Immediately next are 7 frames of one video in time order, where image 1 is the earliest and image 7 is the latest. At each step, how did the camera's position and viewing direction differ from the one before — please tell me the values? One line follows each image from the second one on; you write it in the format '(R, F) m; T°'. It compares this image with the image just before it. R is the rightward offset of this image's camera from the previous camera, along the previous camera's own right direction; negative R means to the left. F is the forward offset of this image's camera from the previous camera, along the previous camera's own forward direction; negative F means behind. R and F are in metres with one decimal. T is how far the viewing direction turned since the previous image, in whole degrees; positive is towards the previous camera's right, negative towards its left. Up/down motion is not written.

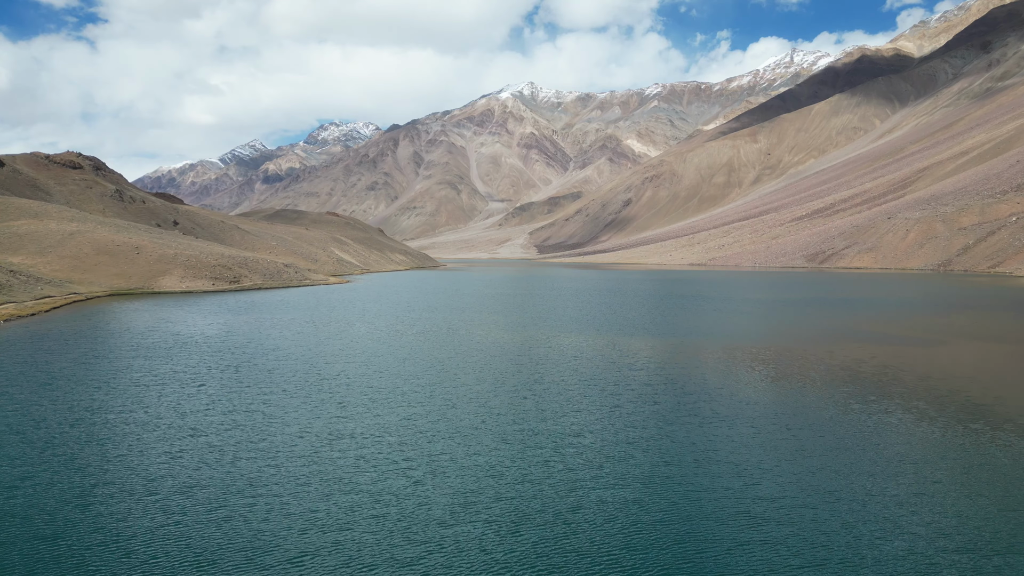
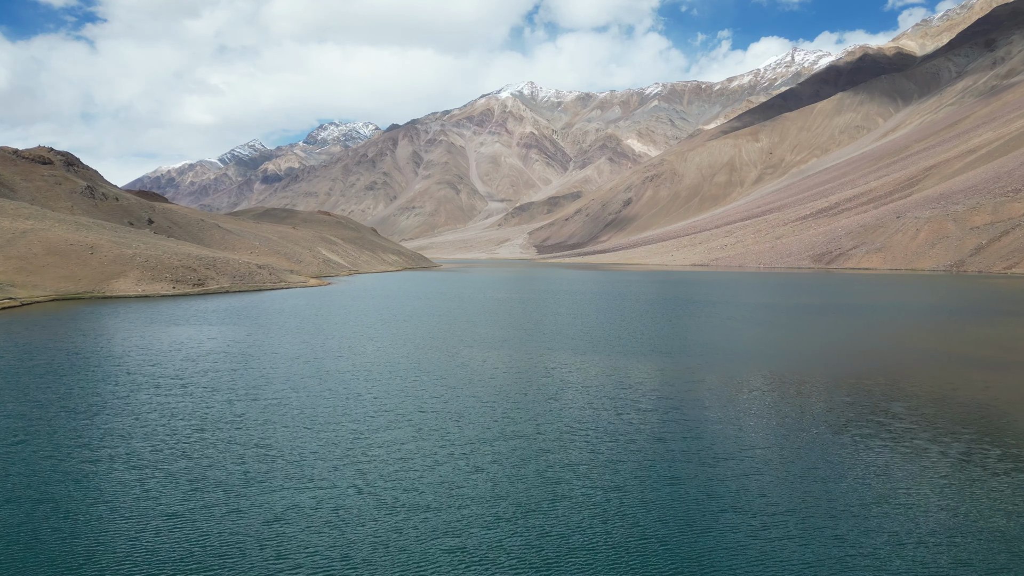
(+0.7, +4.6) m; 0°
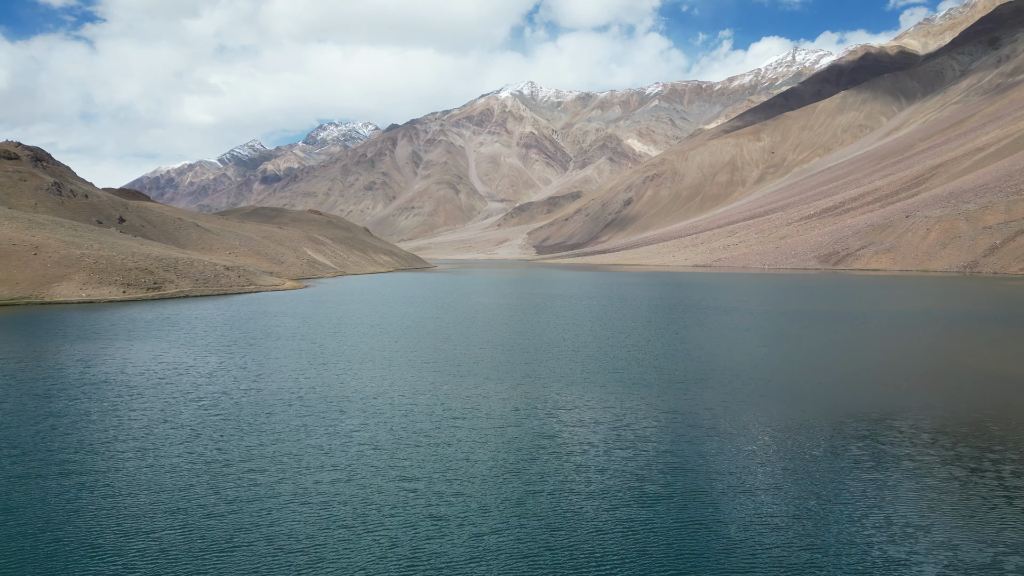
(+0.8, +4.6) m; 0°
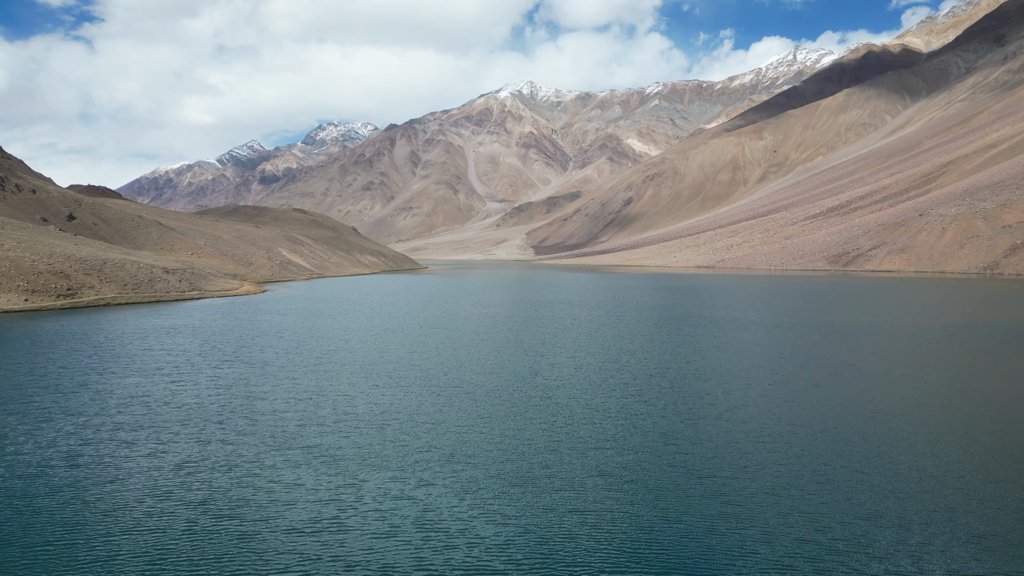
(+1.3, +6.7) m; 0°
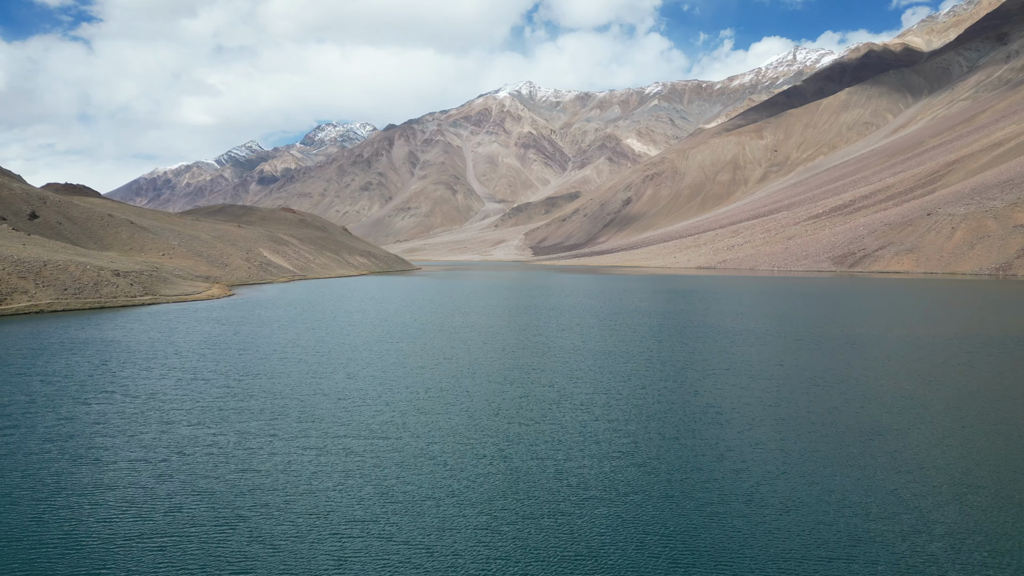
(+0.9, +4.1) m; 0°
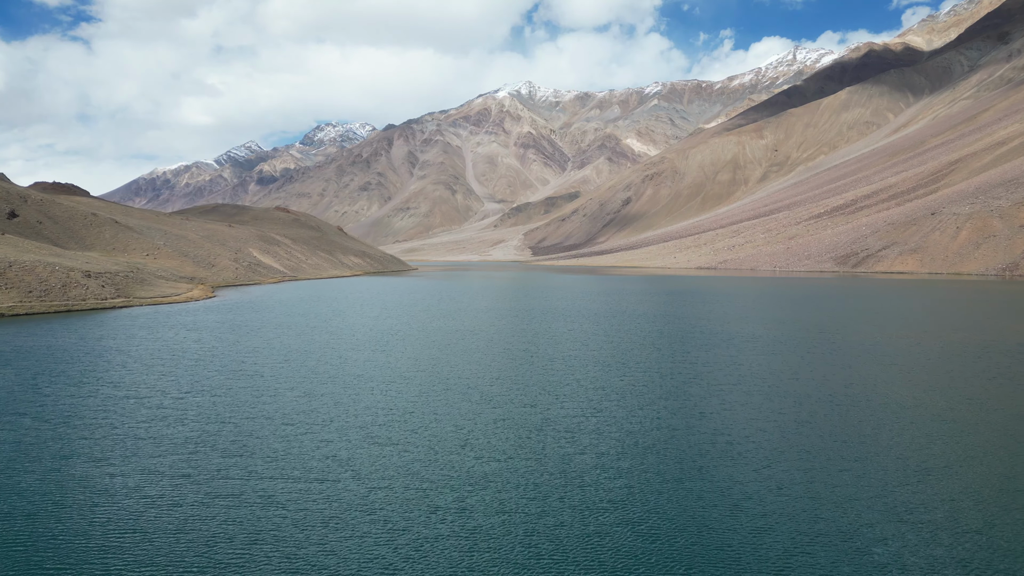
(+0.5, +2.1) m; 0°
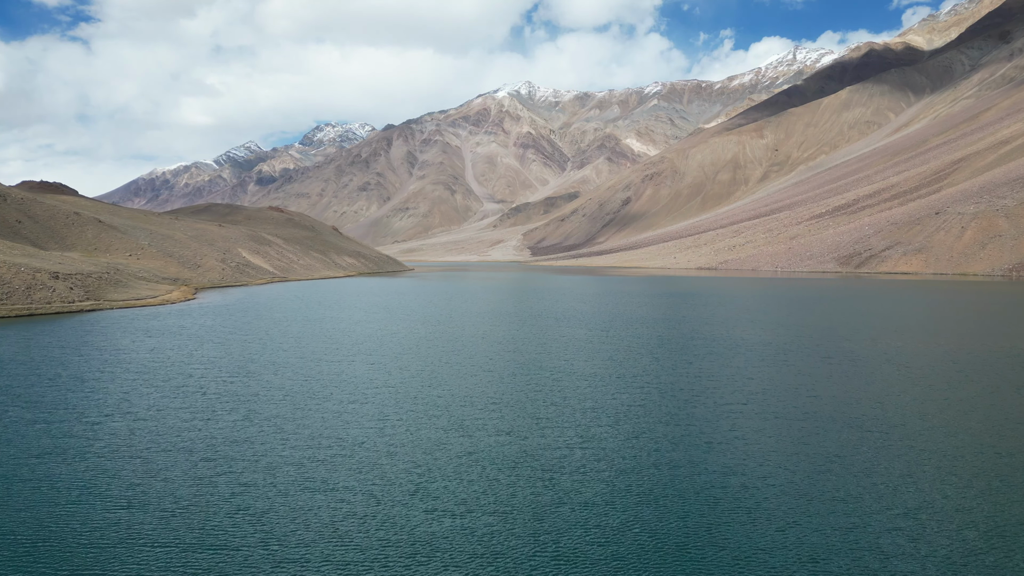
(+0.5, +2.1) m; 0°
